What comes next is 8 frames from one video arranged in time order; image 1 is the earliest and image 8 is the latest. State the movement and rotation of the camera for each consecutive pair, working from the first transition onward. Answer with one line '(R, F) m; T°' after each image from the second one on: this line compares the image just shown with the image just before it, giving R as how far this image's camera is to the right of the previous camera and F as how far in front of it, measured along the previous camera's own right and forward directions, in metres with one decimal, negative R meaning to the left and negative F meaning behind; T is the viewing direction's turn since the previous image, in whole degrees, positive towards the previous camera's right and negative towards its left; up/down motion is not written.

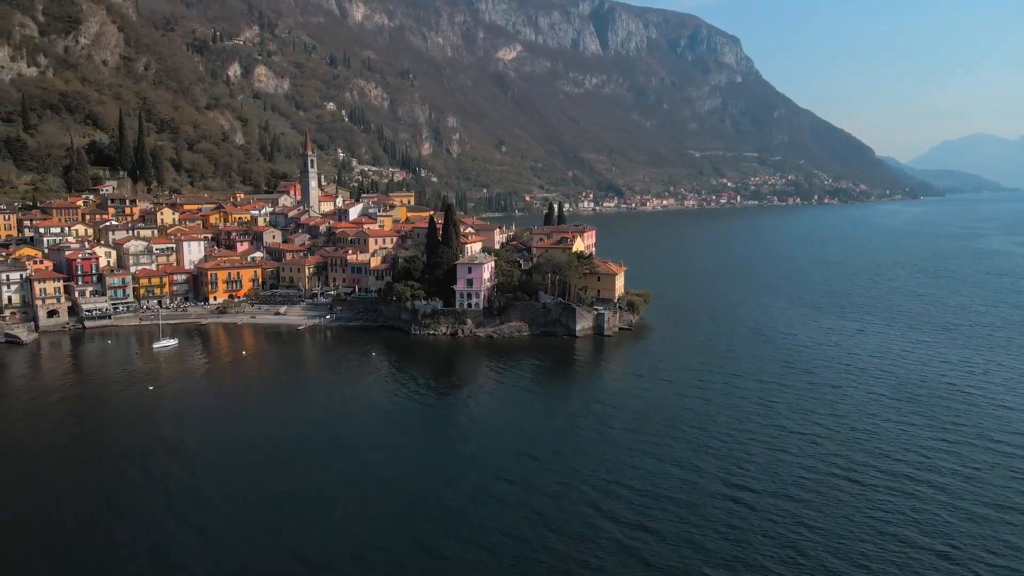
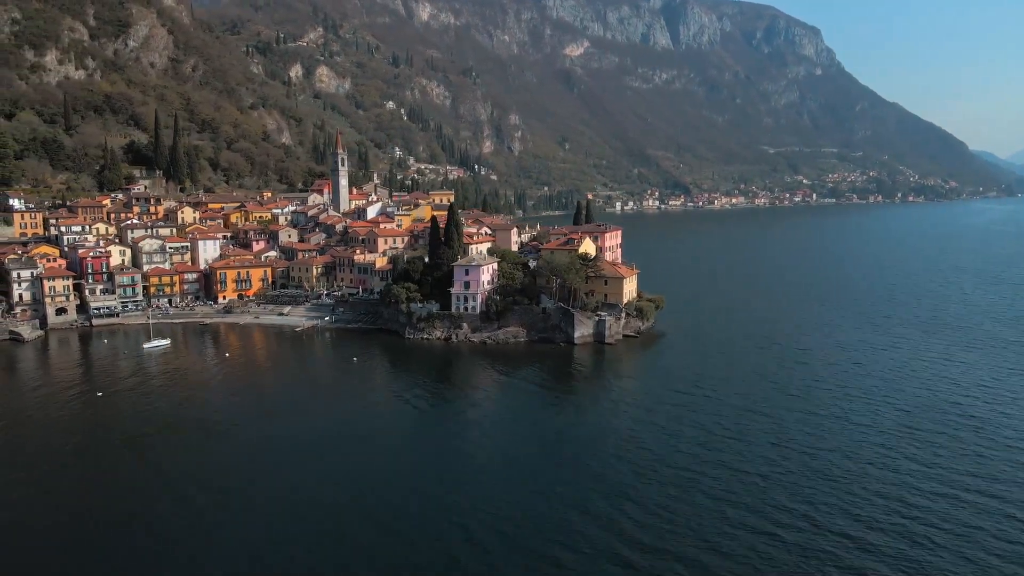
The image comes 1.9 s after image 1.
(+5.5, +3.1) m; -6°
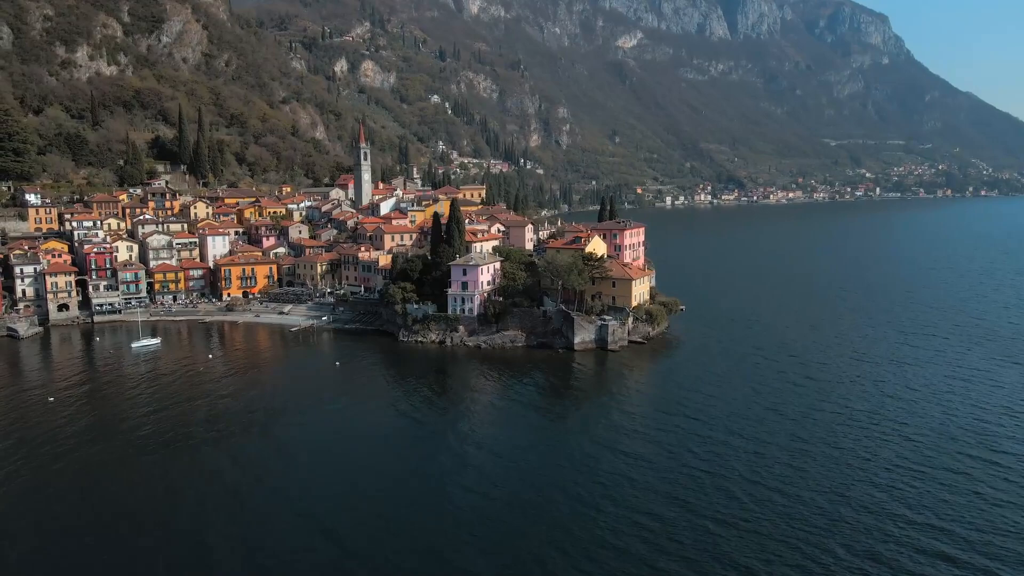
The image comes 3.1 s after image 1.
(+3.9, +3.3) m; -4°
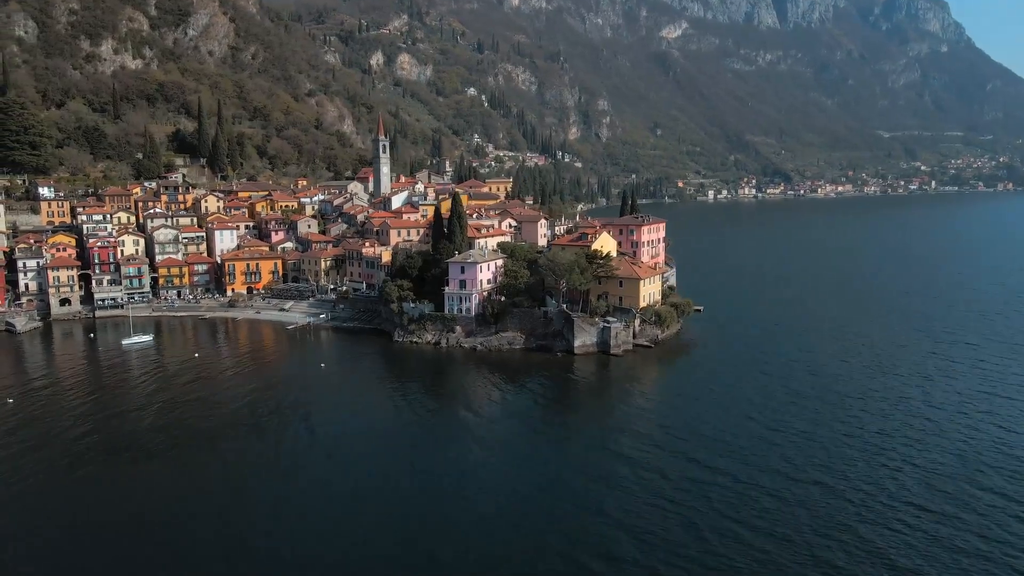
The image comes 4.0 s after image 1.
(+3.0, +2.8) m; -3°
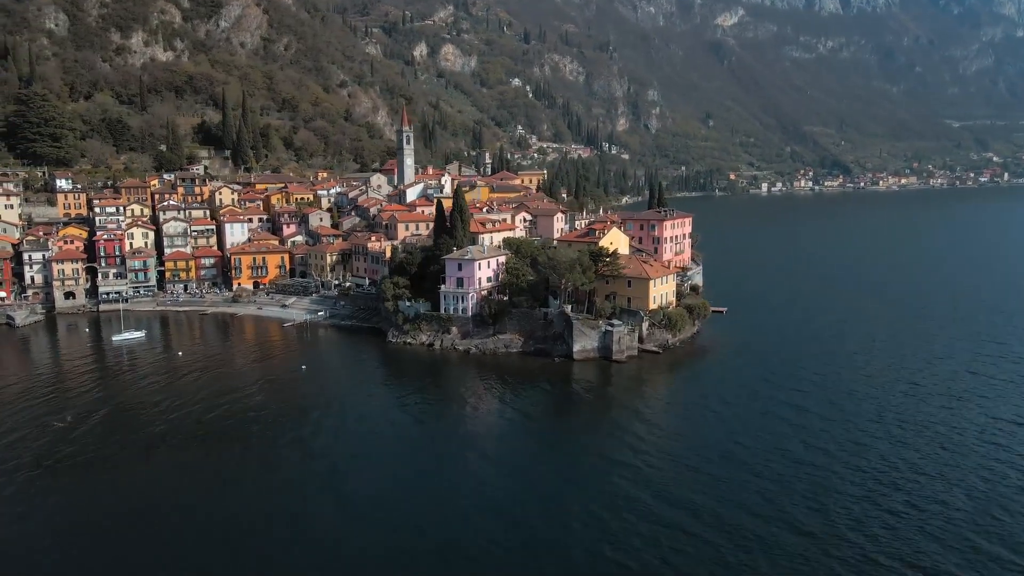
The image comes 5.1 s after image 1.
(+3.4, +3.3) m; -4°
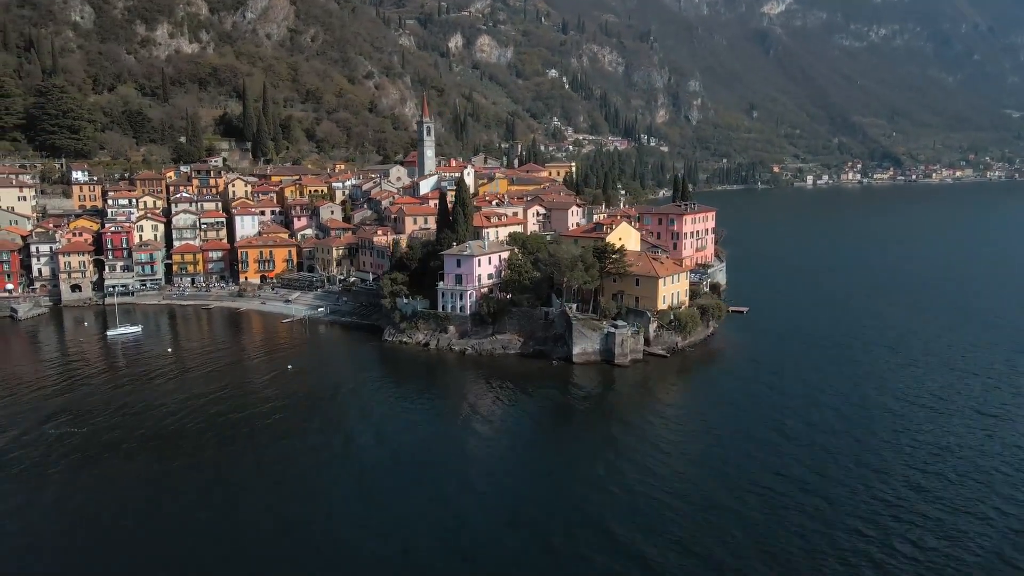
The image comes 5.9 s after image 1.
(+2.5, +2.5) m; -3°
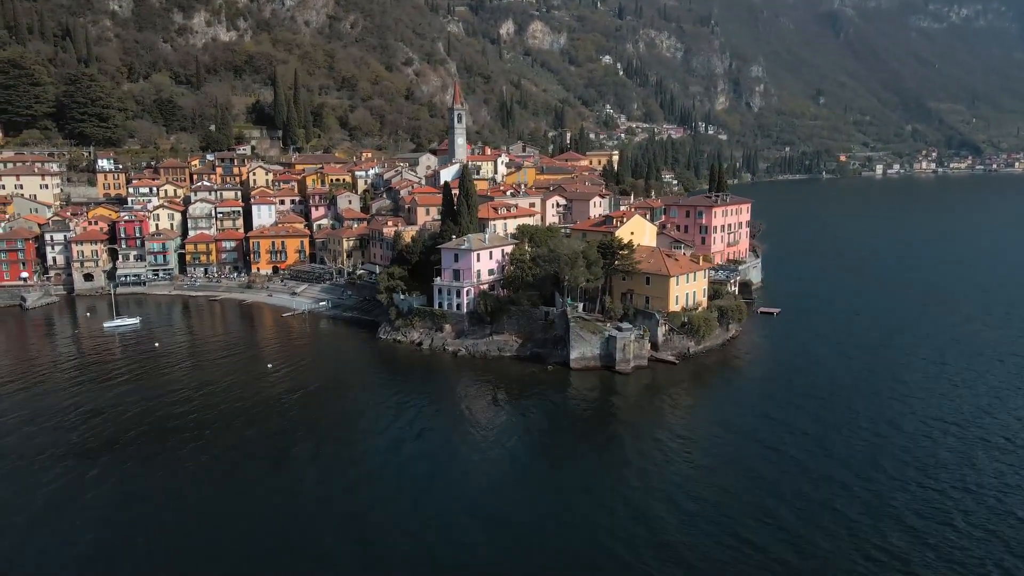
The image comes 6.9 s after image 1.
(+3.4, +3.3) m; -5°
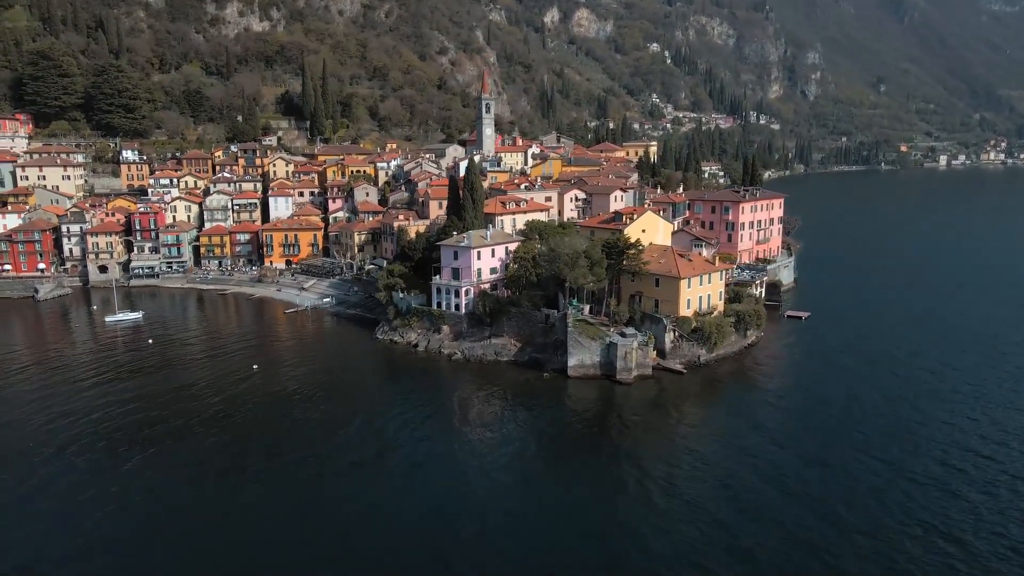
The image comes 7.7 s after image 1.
(+2.6, +2.5) m; -4°
